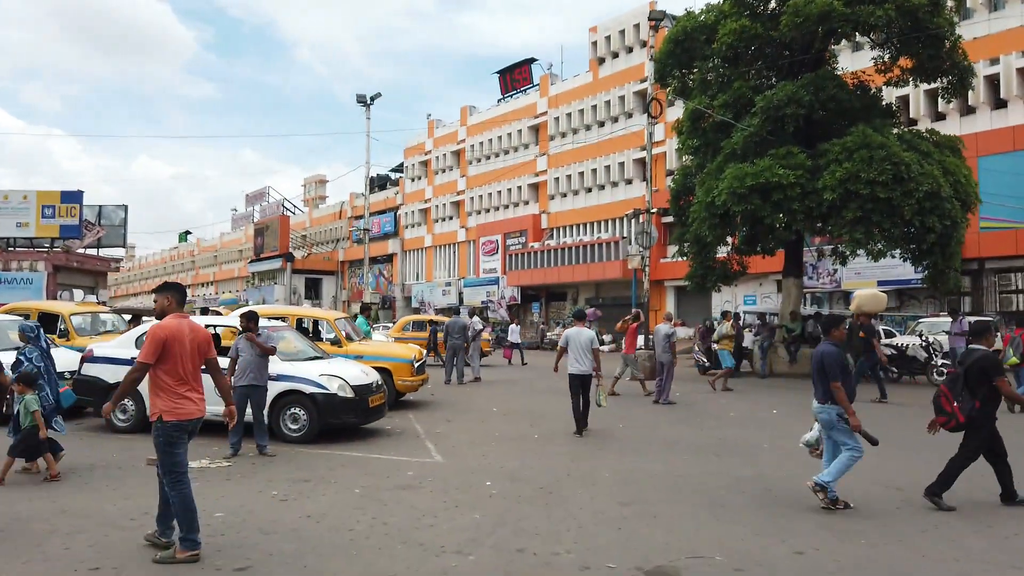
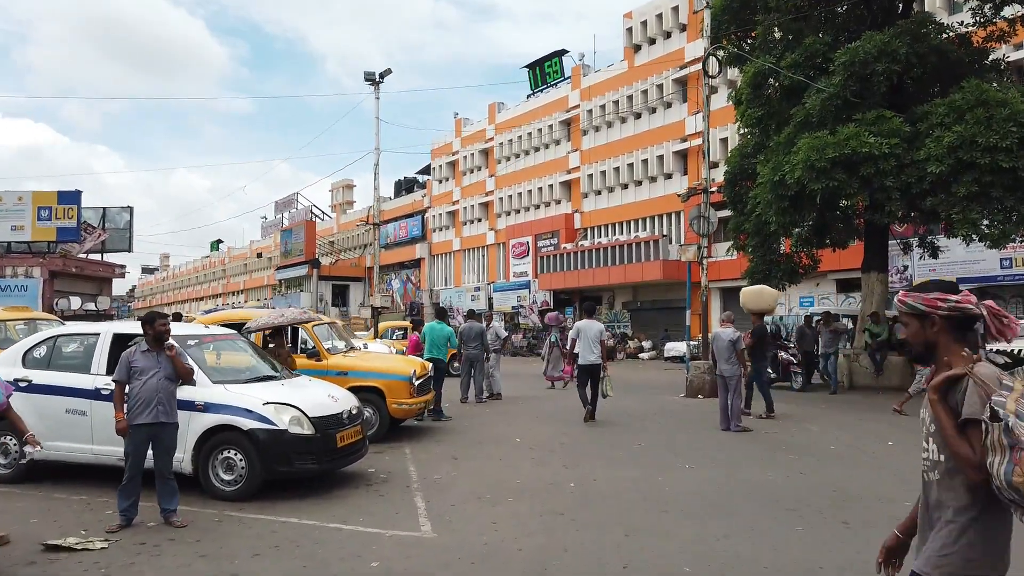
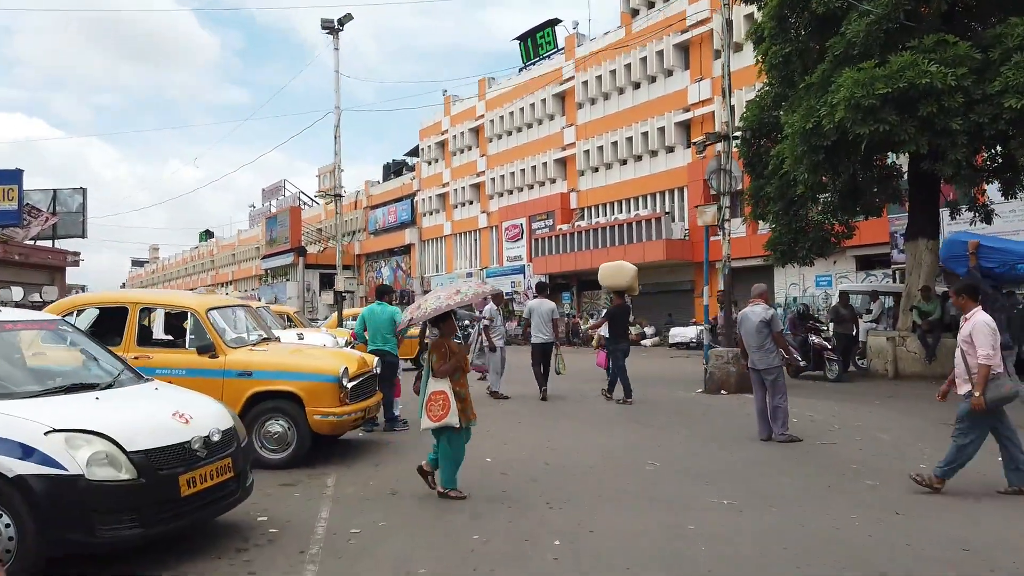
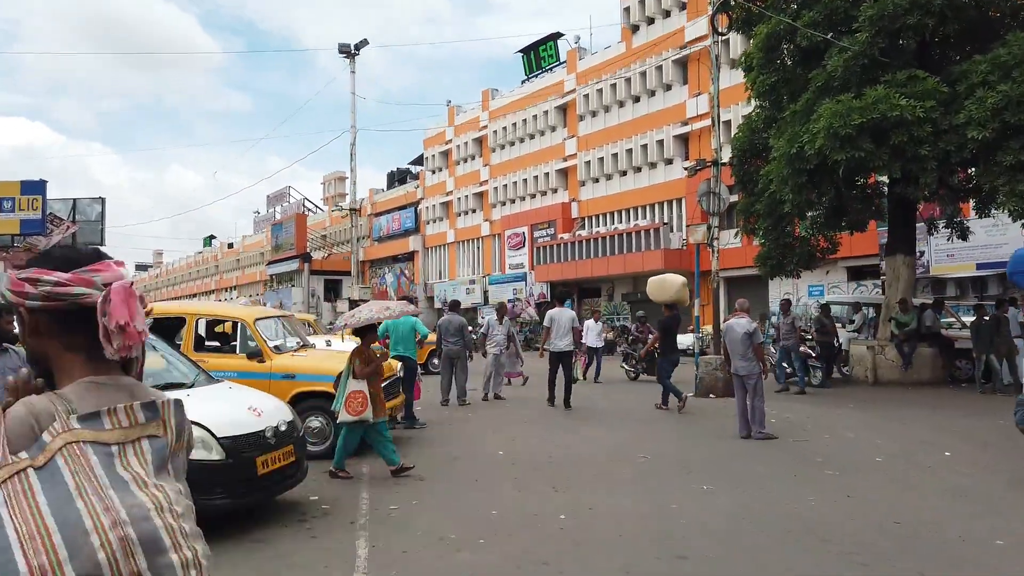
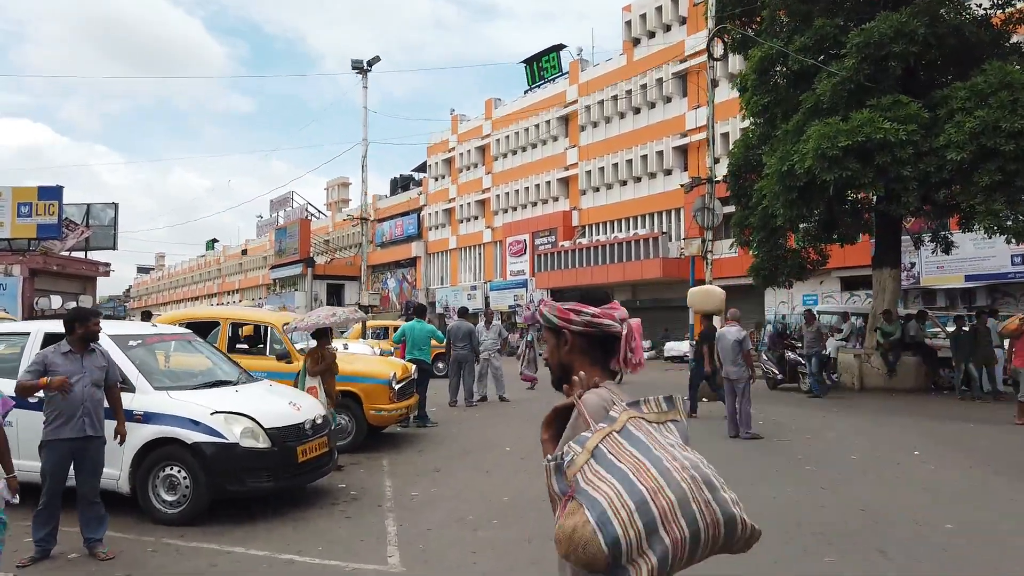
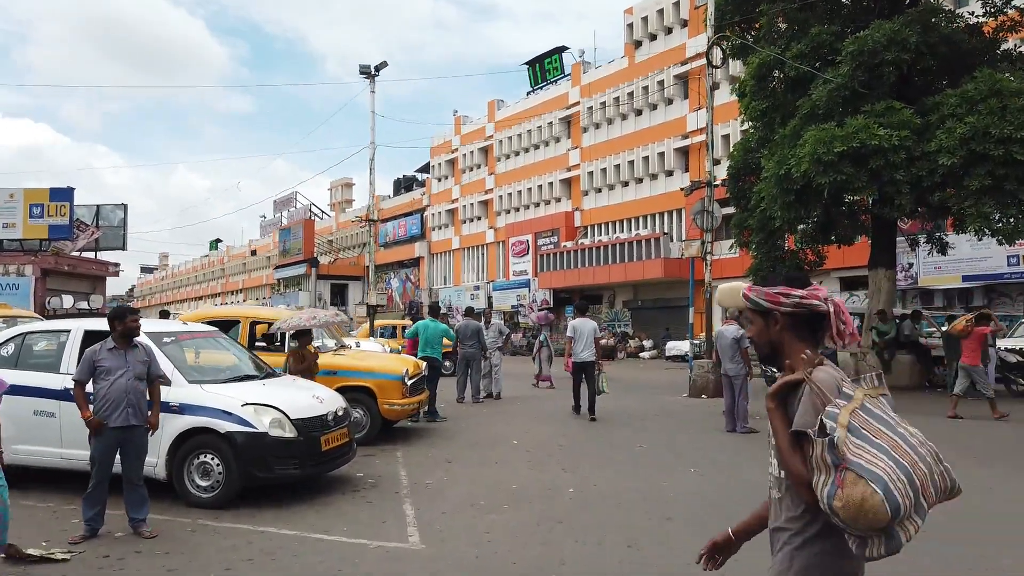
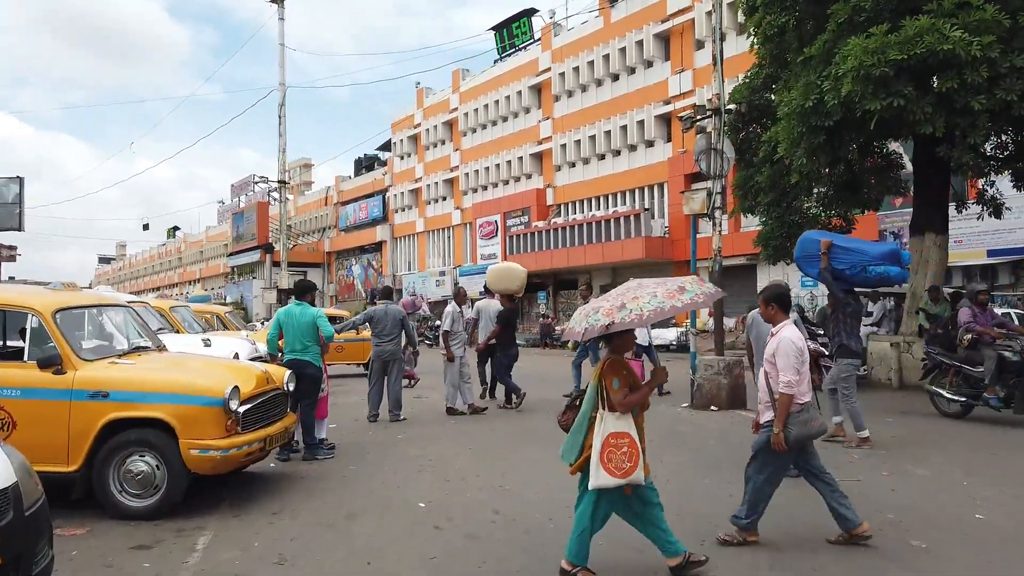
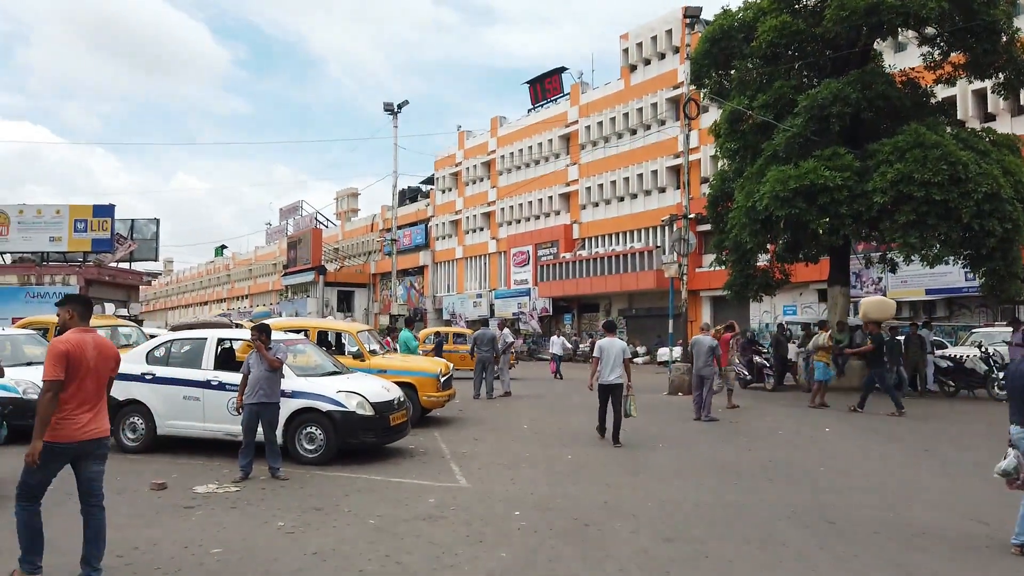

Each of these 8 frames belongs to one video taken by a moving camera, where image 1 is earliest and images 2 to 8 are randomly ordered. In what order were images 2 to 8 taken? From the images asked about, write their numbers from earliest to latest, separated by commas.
8, 2, 6, 5, 4, 3, 7
